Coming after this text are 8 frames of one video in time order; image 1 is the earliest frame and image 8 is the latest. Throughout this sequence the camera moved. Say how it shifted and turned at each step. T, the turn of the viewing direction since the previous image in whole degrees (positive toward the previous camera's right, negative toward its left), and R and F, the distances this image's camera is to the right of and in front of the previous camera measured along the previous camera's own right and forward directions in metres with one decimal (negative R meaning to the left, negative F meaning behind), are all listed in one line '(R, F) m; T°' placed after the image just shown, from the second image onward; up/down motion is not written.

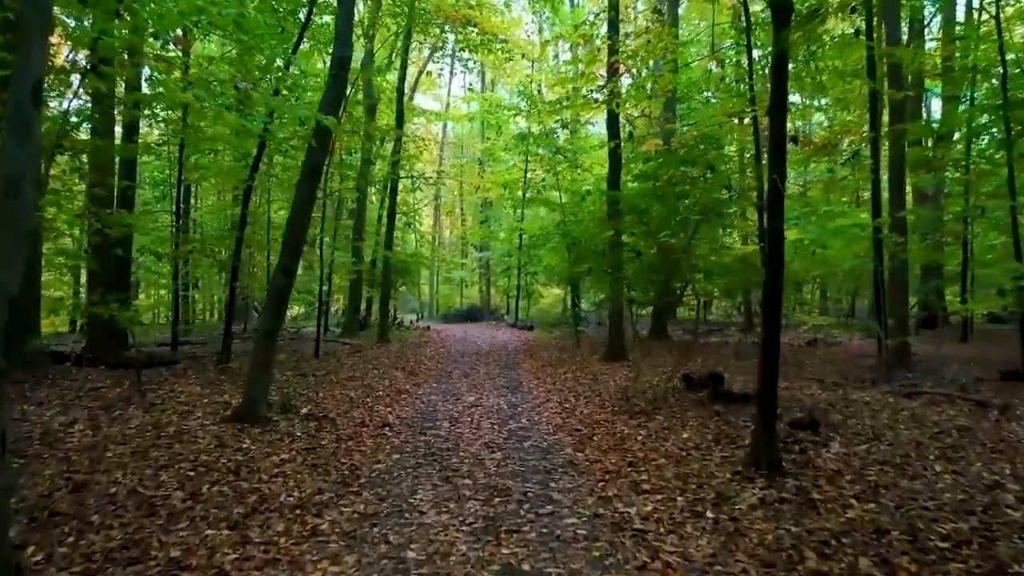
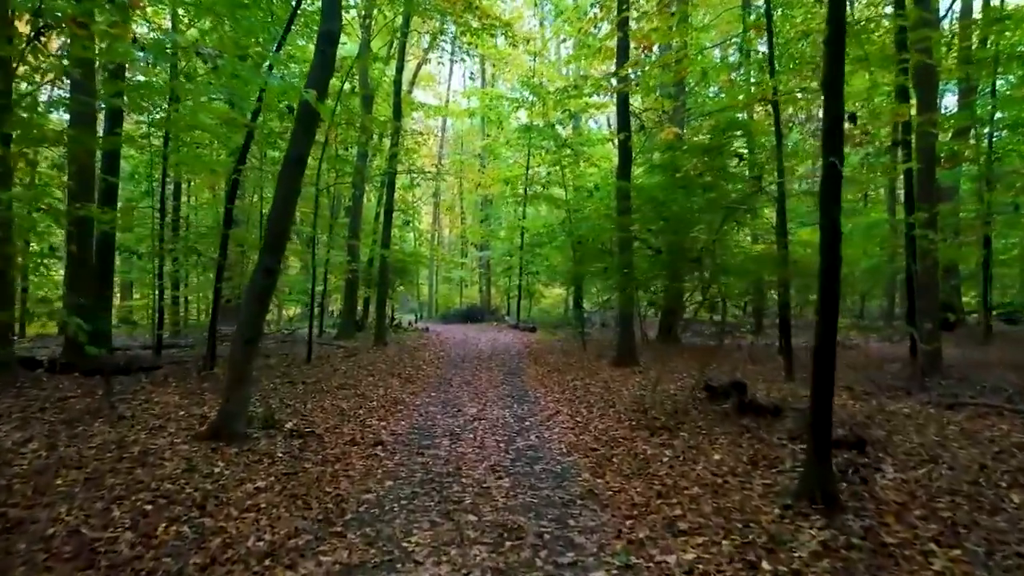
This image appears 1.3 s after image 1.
(-0.1, +0.8) m; 0°
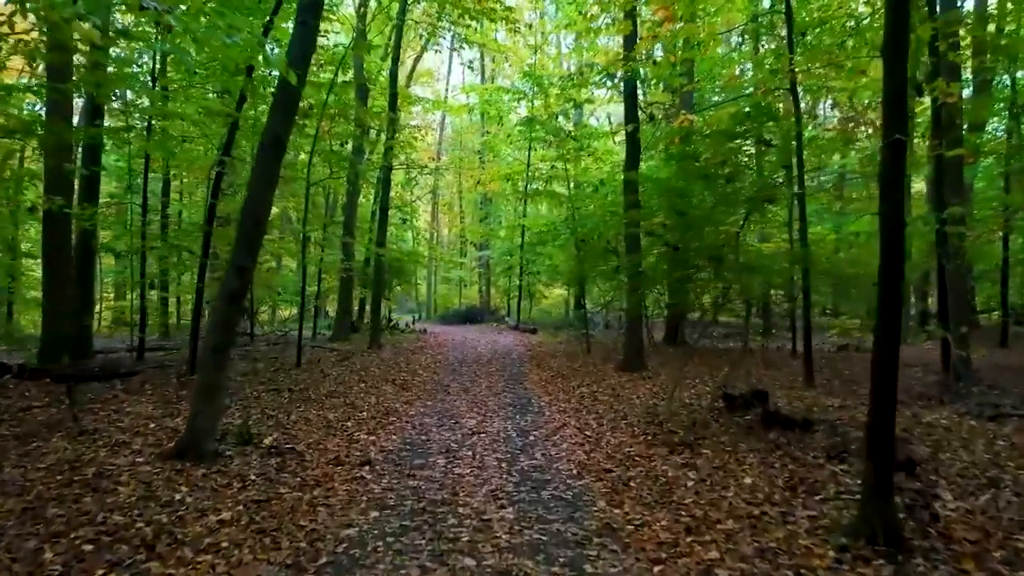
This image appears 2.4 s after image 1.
(0.0, +0.8) m; 0°
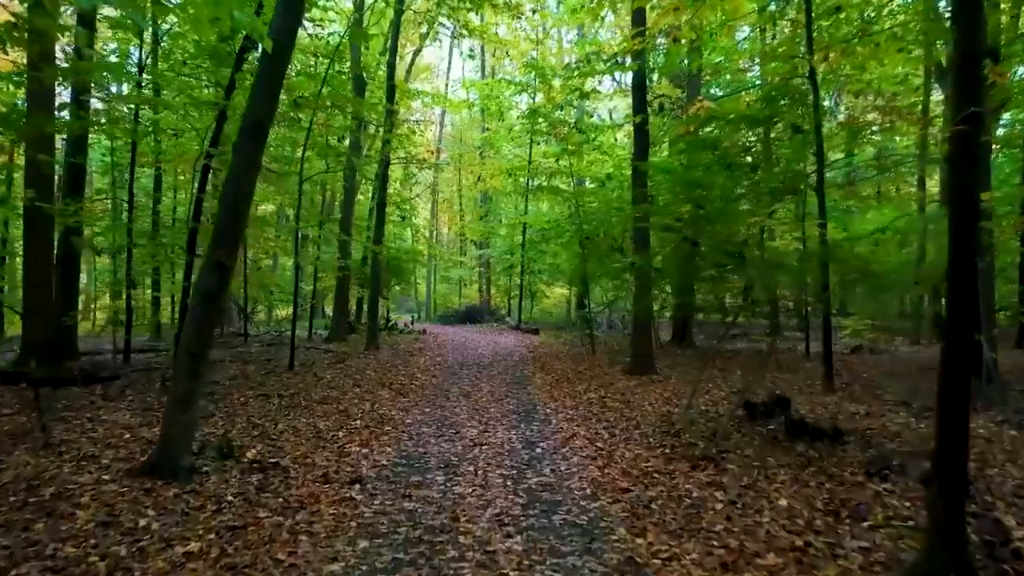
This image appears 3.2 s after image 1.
(-0.1, +0.6) m; 0°
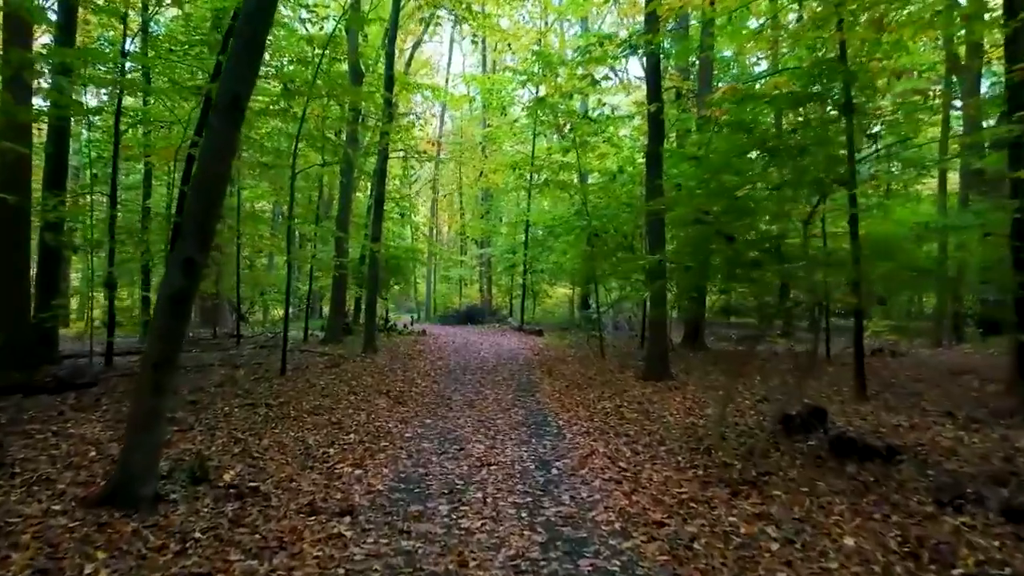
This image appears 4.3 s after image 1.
(-0.1, +0.8) m; 0°
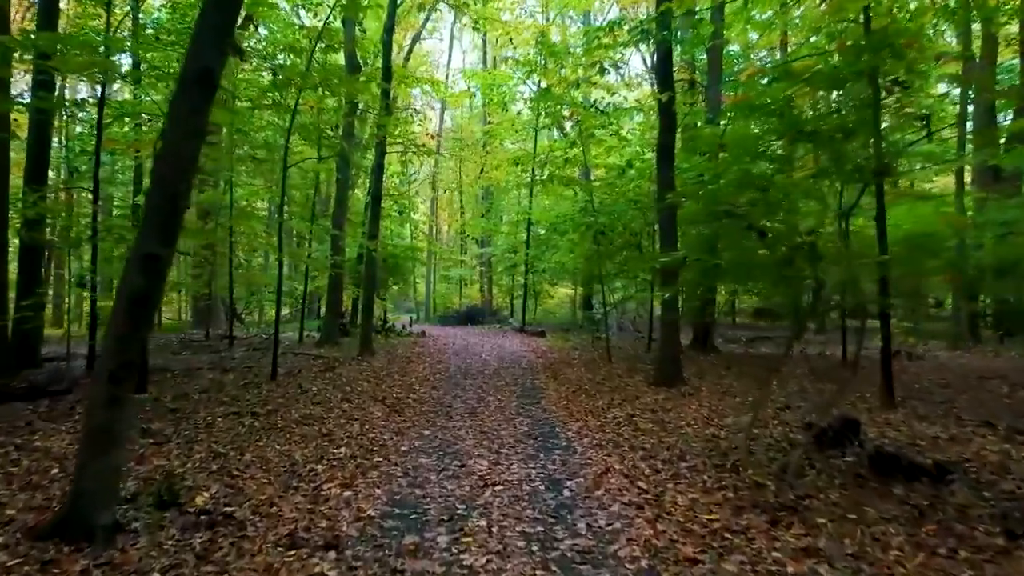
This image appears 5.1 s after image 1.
(-0.1, +0.6) m; 0°
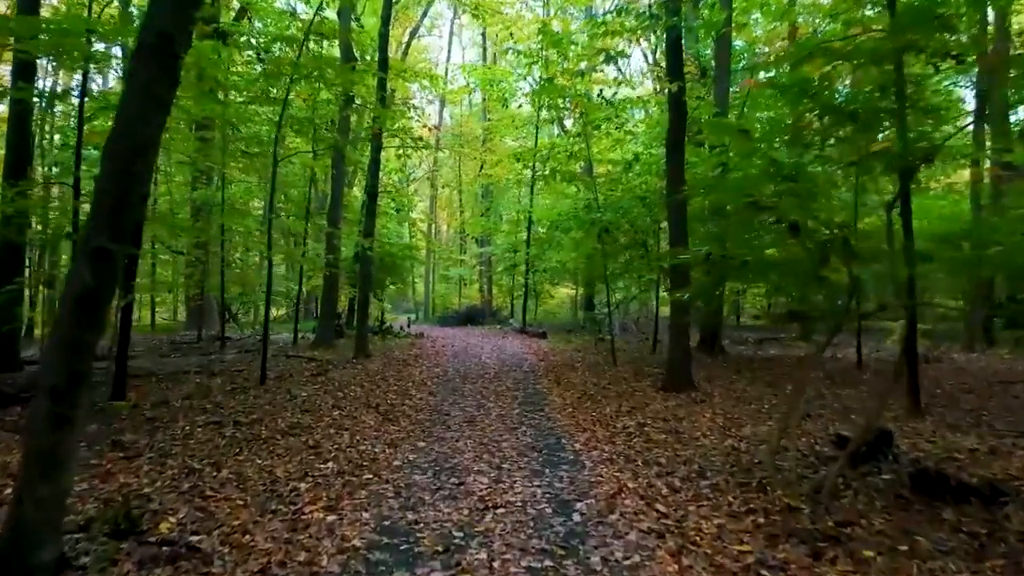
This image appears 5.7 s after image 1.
(0.0, +0.6) m; 0°
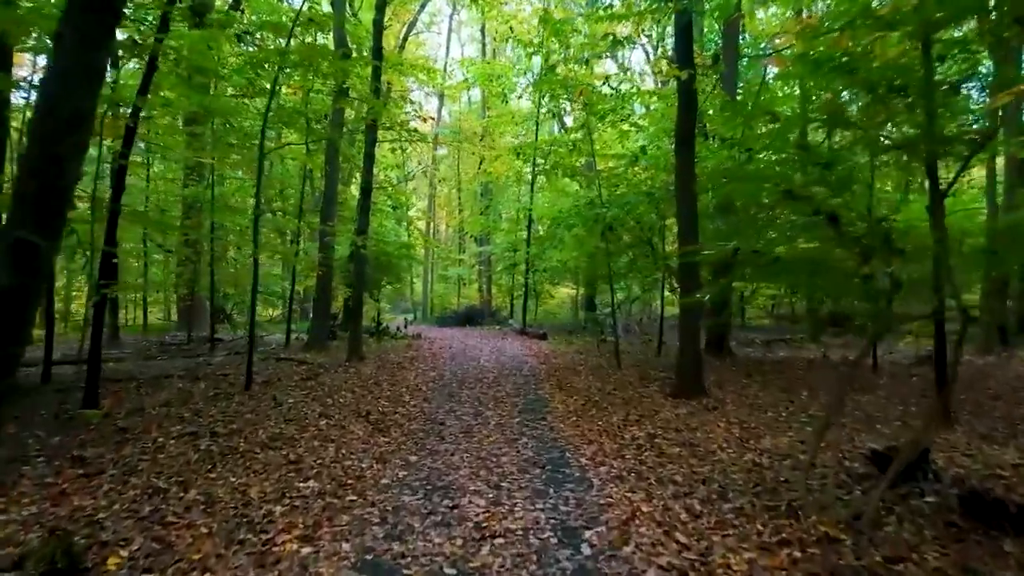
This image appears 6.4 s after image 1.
(0.0, +0.6) m; 0°
